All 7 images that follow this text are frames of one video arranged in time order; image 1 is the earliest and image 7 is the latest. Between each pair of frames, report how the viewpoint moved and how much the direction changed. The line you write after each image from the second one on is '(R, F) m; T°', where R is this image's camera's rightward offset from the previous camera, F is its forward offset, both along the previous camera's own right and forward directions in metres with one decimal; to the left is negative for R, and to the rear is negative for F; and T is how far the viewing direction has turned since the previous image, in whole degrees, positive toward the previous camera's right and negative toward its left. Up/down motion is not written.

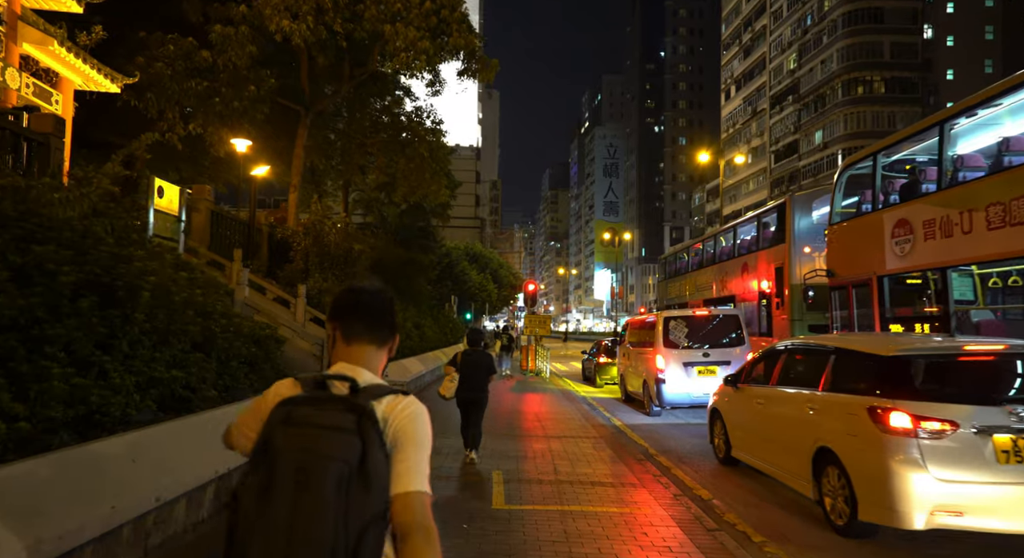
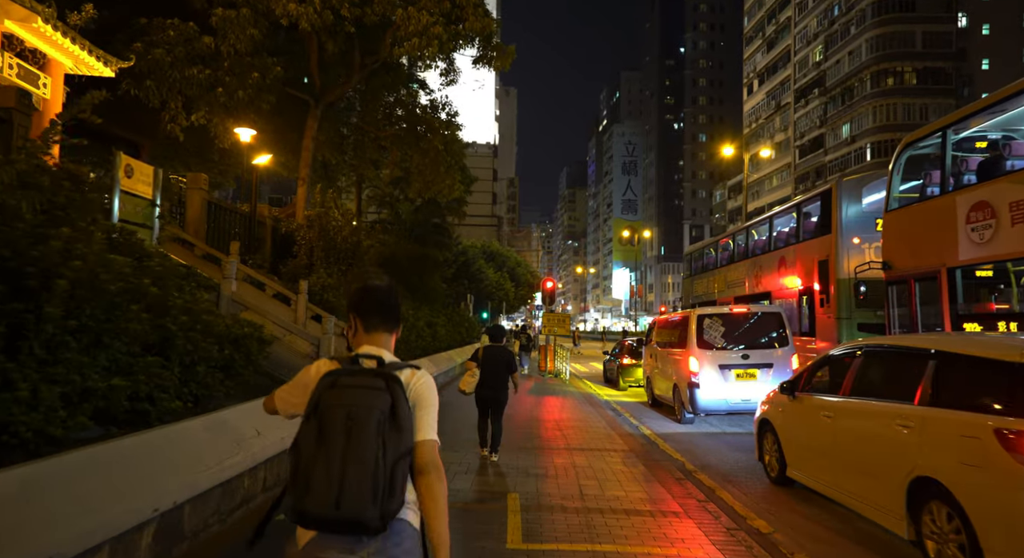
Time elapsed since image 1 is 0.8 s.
(0.0, +1.2) m; -1°
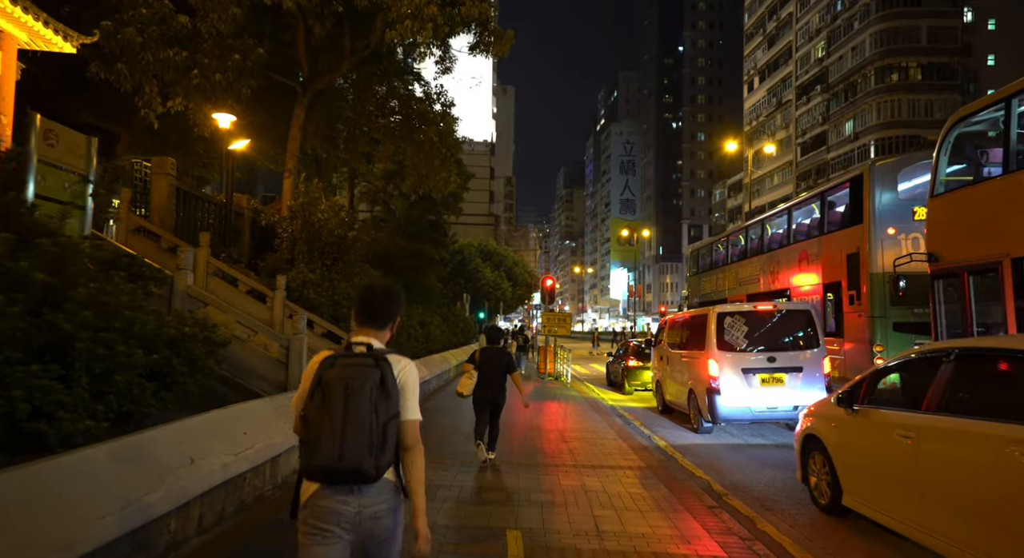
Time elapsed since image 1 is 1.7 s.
(0.0, +1.2) m; 0°
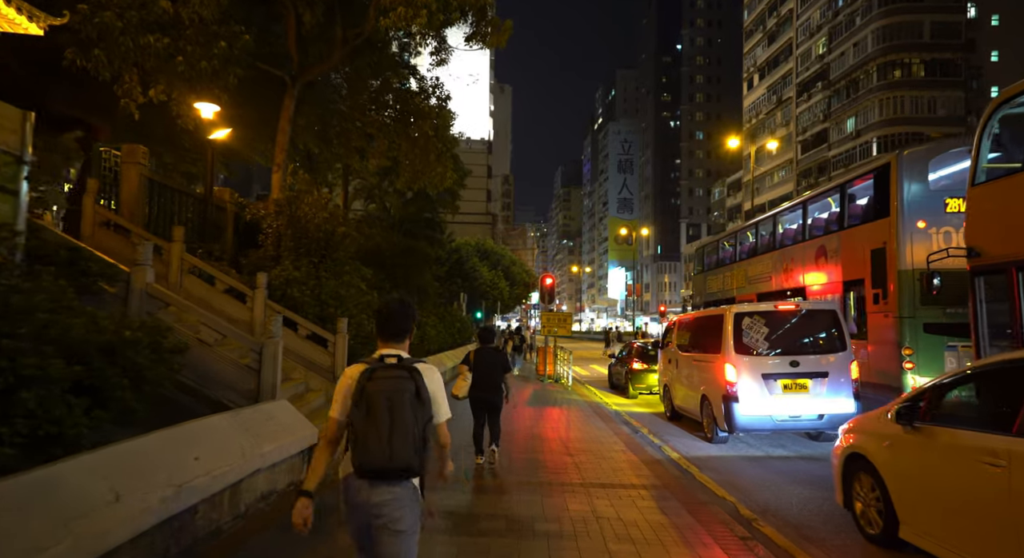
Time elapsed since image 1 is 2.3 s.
(0.0, +0.9) m; 0°
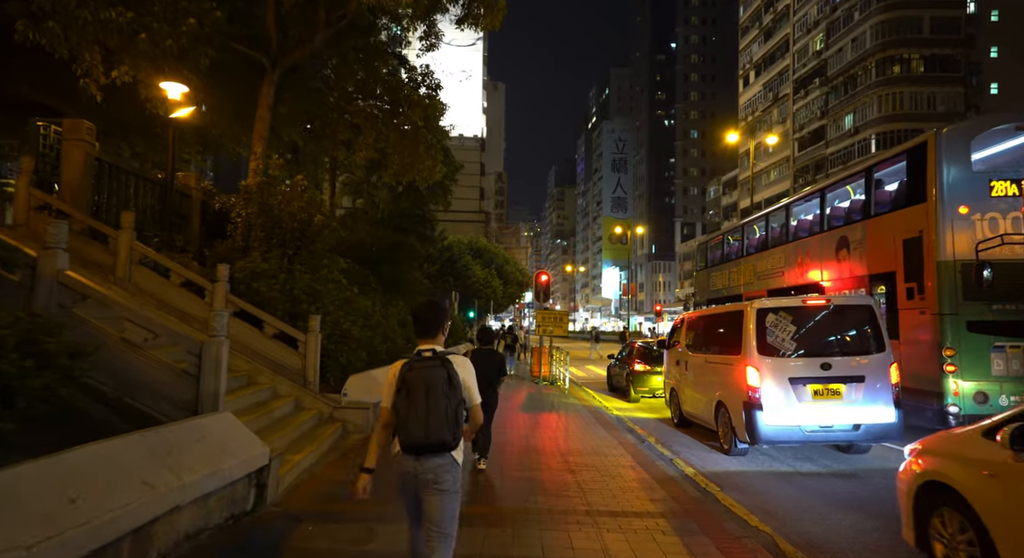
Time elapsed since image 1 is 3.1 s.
(0.0, +1.2) m; +1°
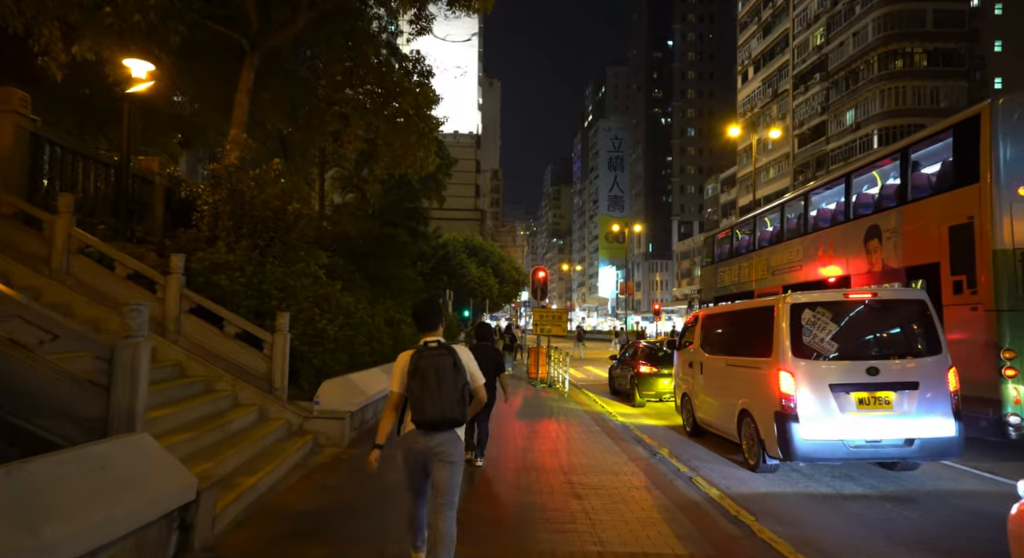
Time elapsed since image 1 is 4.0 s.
(0.0, +1.2) m; 0°
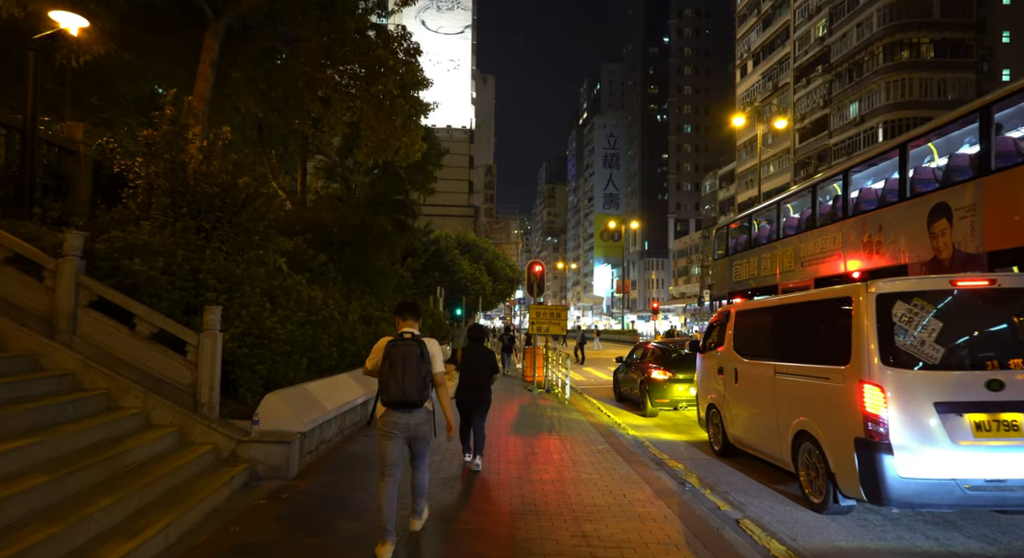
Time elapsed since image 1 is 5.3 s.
(0.0, +1.9) m; 0°
